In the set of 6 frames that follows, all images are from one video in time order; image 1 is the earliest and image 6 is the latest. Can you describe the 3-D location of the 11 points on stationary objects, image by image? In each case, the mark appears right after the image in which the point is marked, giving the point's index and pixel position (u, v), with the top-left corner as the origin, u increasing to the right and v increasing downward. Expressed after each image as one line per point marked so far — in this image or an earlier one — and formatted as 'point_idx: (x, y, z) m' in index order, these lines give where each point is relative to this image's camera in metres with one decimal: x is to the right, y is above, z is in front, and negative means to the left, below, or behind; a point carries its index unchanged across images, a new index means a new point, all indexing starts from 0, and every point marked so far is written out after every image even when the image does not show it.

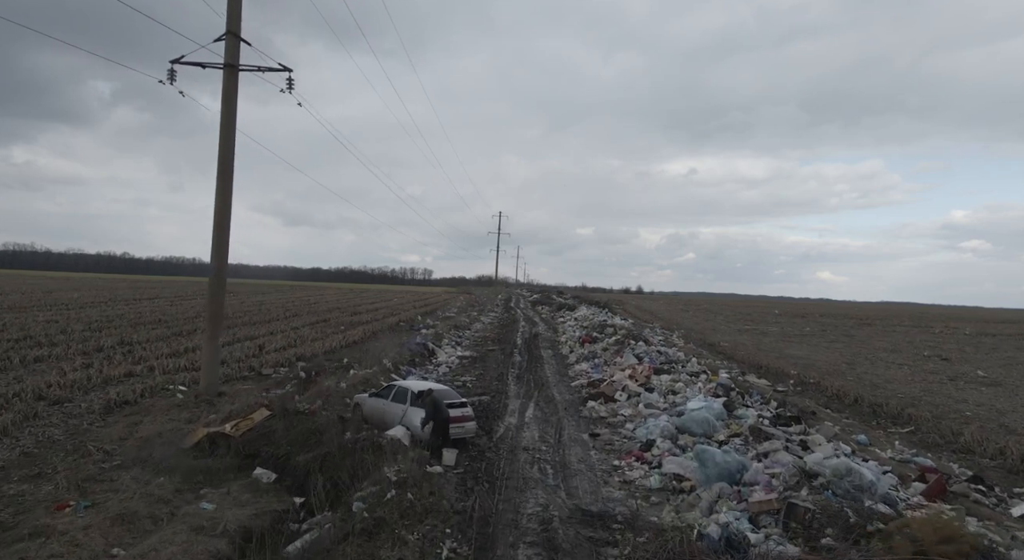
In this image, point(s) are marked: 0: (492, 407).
0: (-0.5, -2.9, +13.6) m
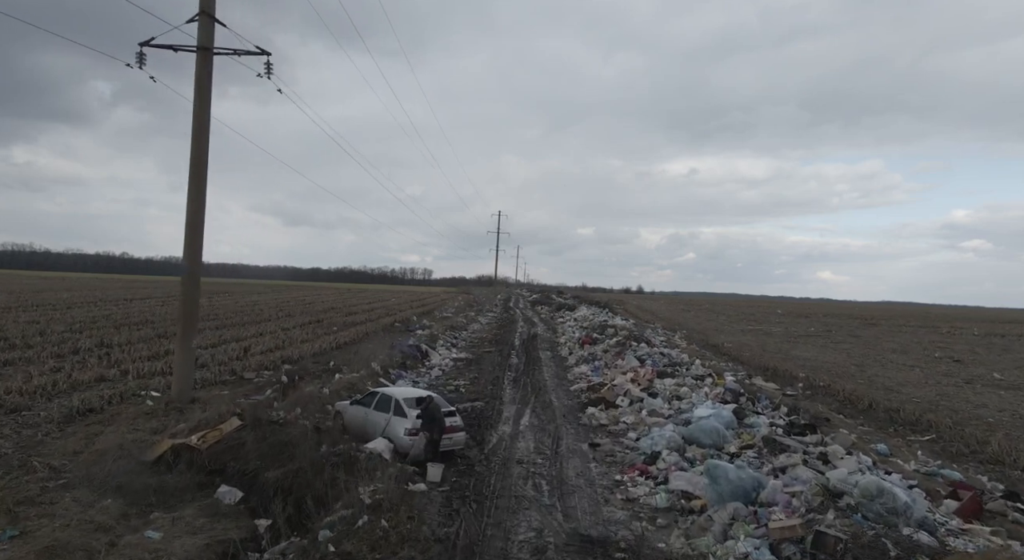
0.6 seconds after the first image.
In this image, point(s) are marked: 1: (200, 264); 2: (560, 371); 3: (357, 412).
0: (-0.6, -2.9, +12.8) m
1: (-6.2, +0.3, +11.9) m
2: (+1.5, -2.9, +19.3) m
3: (-2.6, -2.2, +10.1) m
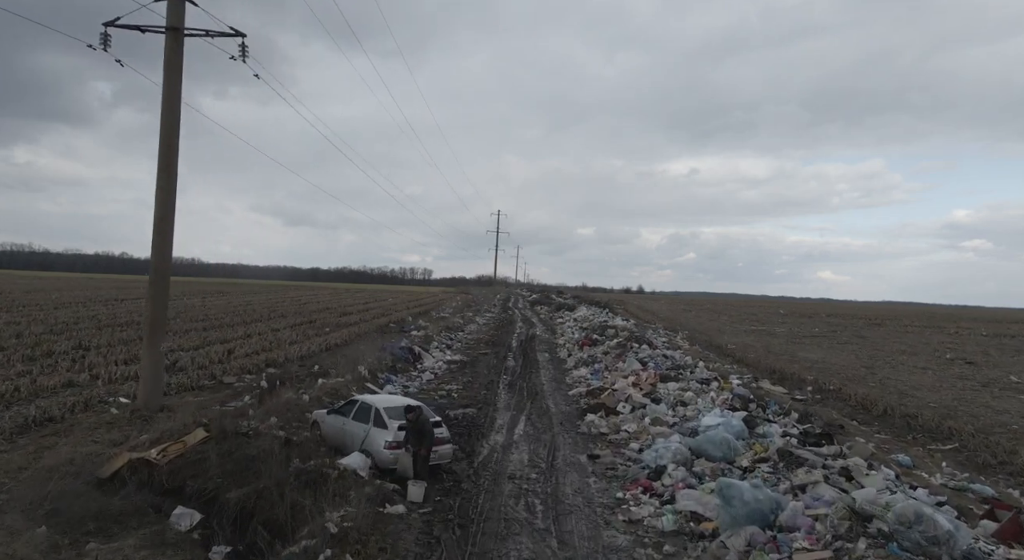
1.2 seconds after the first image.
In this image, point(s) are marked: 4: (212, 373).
0: (-0.7, -2.9, +11.9) m
1: (-6.3, +0.3, +11.1) m
2: (+1.4, -2.9, +18.5) m
3: (-2.7, -2.2, +9.2) m
4: (-7.6, -2.4, +15.2) m
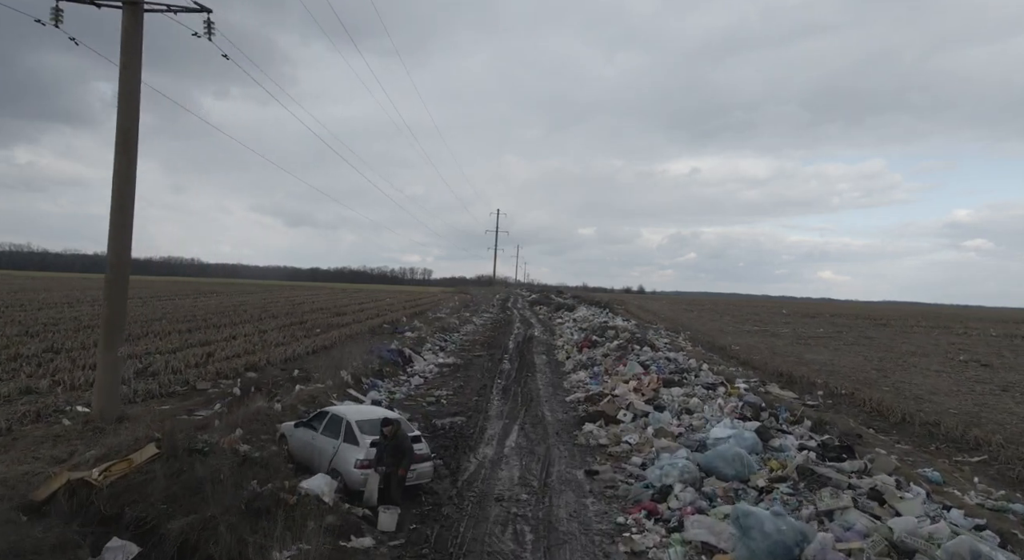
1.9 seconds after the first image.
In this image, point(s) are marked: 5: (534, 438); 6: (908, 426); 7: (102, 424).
0: (-0.9, -2.8, +11.0) m
1: (-6.5, +0.4, +10.2) m
2: (+1.2, -2.9, +17.5) m
3: (-2.9, -2.2, +8.3) m
4: (-7.8, -2.3, +14.3) m
5: (+0.4, -2.9, +11.1) m
6: (+9.2, -3.4, +13.9) m
7: (-6.7, -2.3, +9.8) m
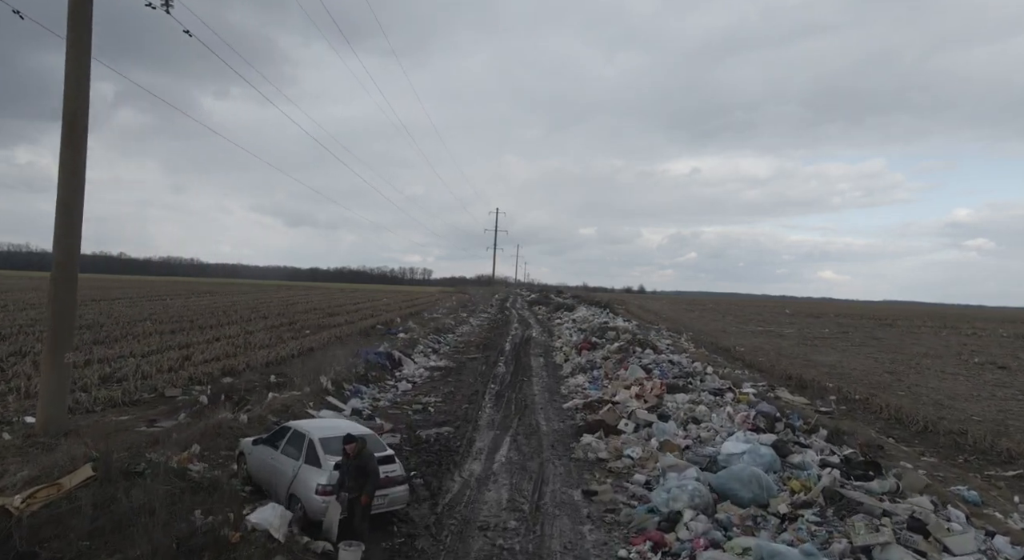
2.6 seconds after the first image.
0: (-1.0, -2.8, +10.0) m
1: (-6.6, +0.4, +9.2) m
2: (+1.1, -2.8, +16.5) m
3: (-3.0, -2.1, +7.3) m
4: (-7.9, -2.3, +13.3) m
5: (+0.2, -2.9, +10.2) m
6: (+9.0, -3.3, +13.0) m
7: (-6.8, -2.3, +8.8) m
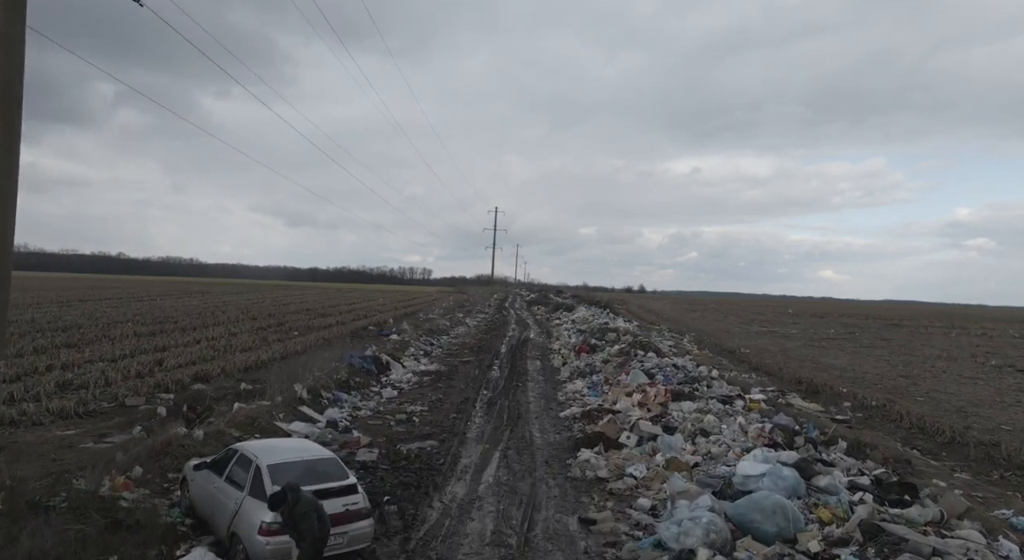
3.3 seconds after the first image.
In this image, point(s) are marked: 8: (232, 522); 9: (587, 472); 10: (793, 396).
0: (-1.2, -2.8, +9.0) m
1: (-6.8, +0.4, +8.2) m
2: (+0.9, -2.8, +15.5) m
3: (-3.2, -2.1, +6.3) m
4: (-8.1, -2.3, +12.3) m
5: (+0.1, -2.9, +9.1) m
6: (+8.9, -3.3, +11.9) m
7: (-7.0, -2.3, +7.8) m
8: (-2.6, -2.2, +5.6) m
9: (+1.1, -2.9, +9.1) m
10: (+7.6, -3.2, +16.4) m
